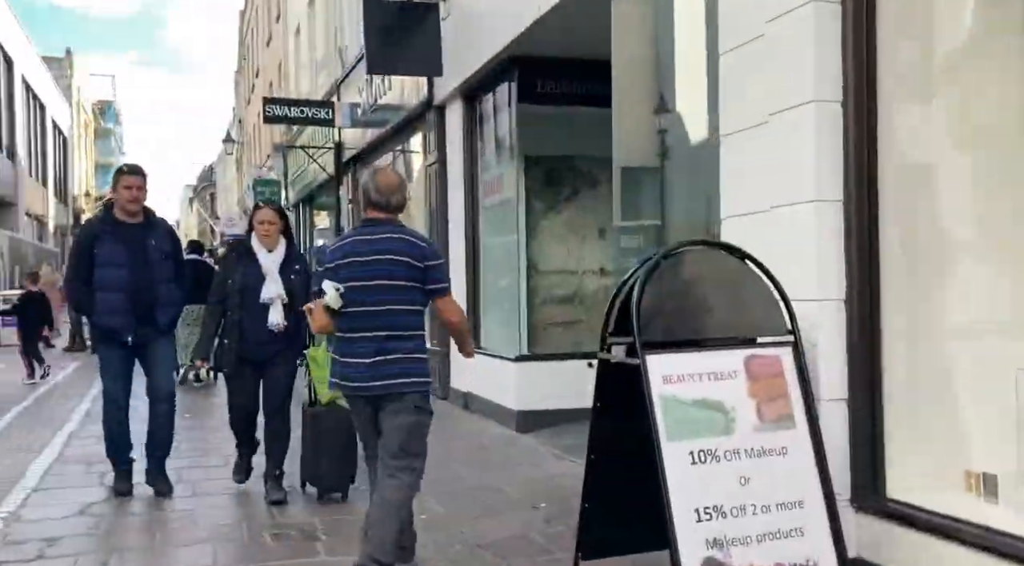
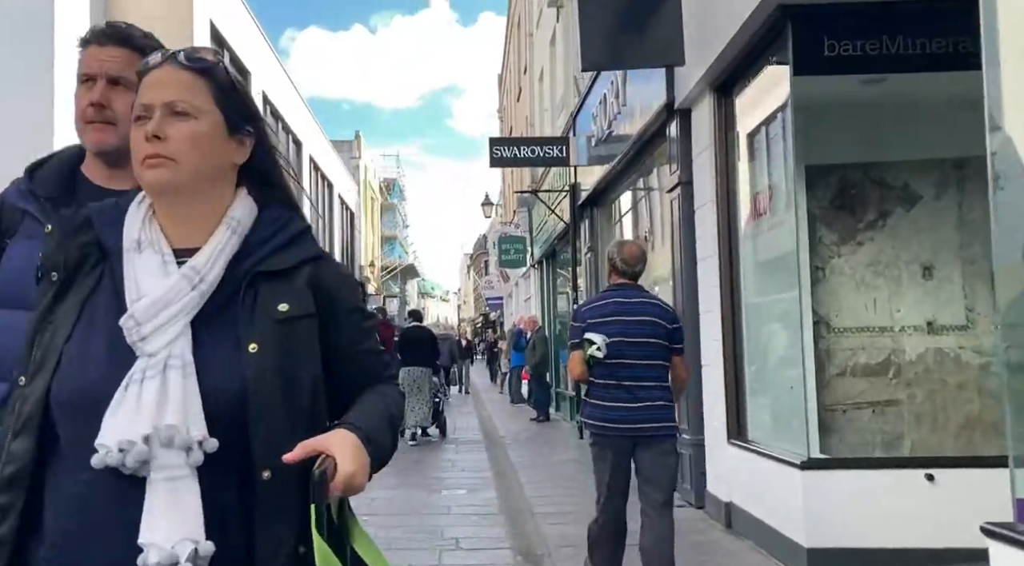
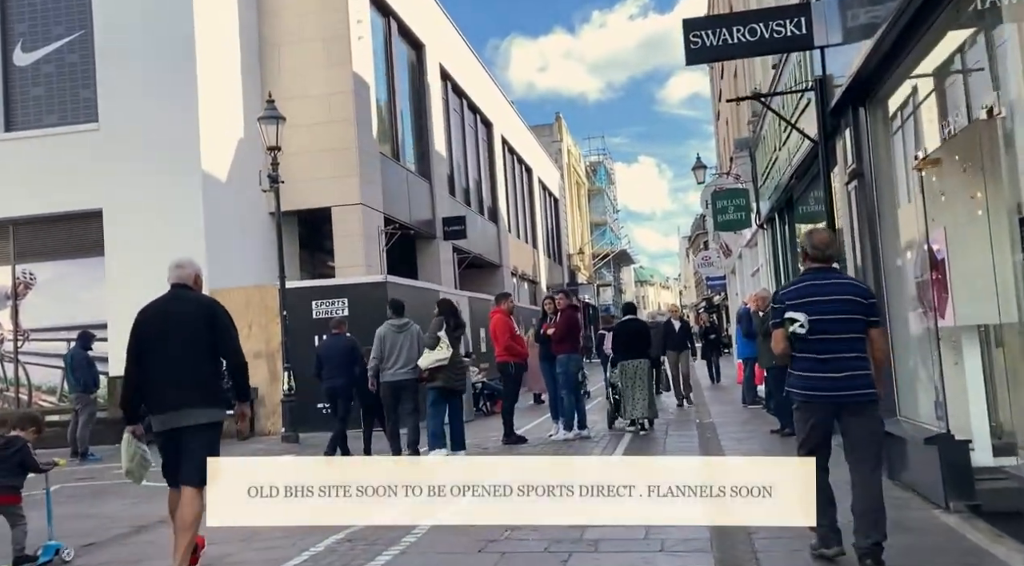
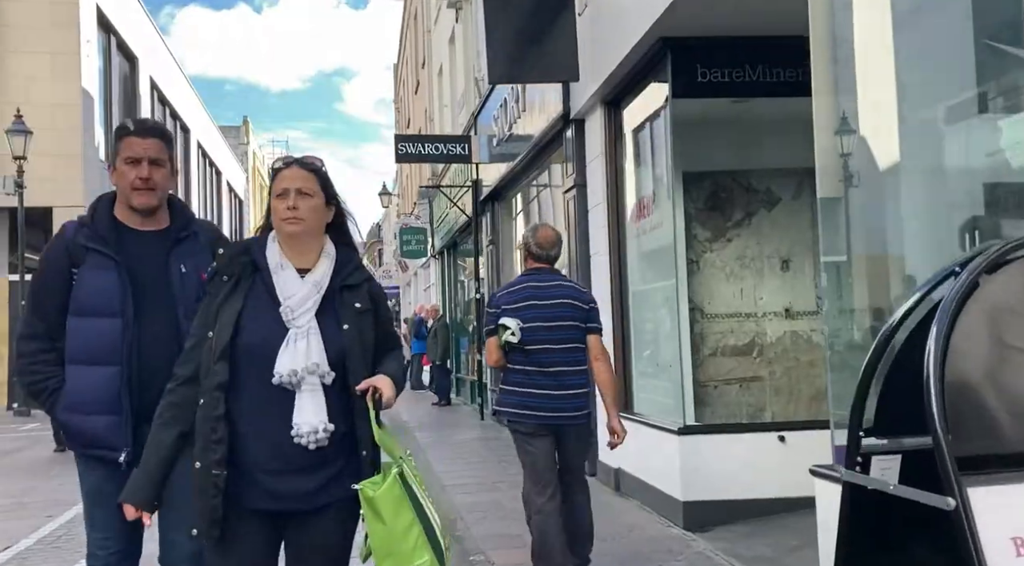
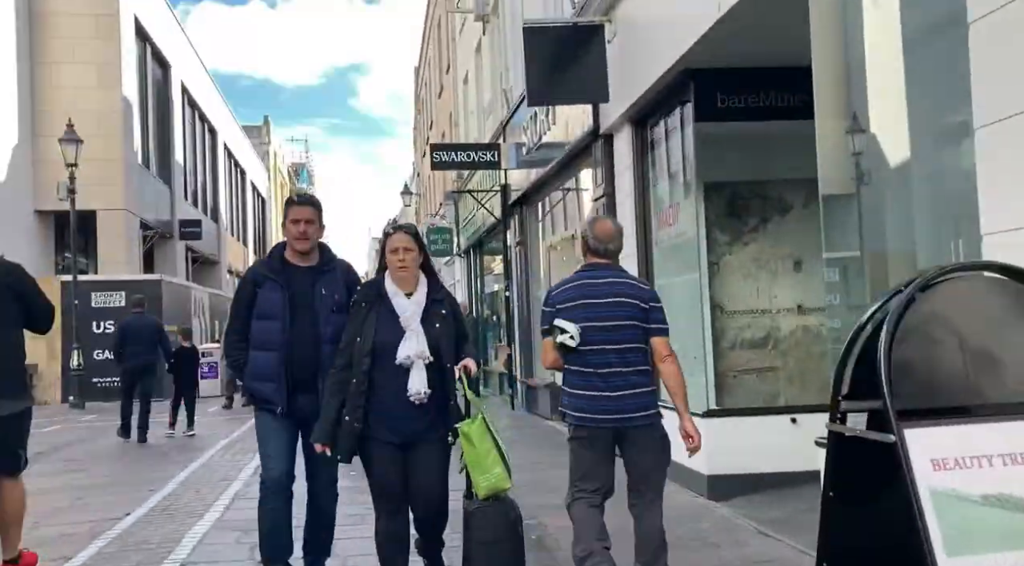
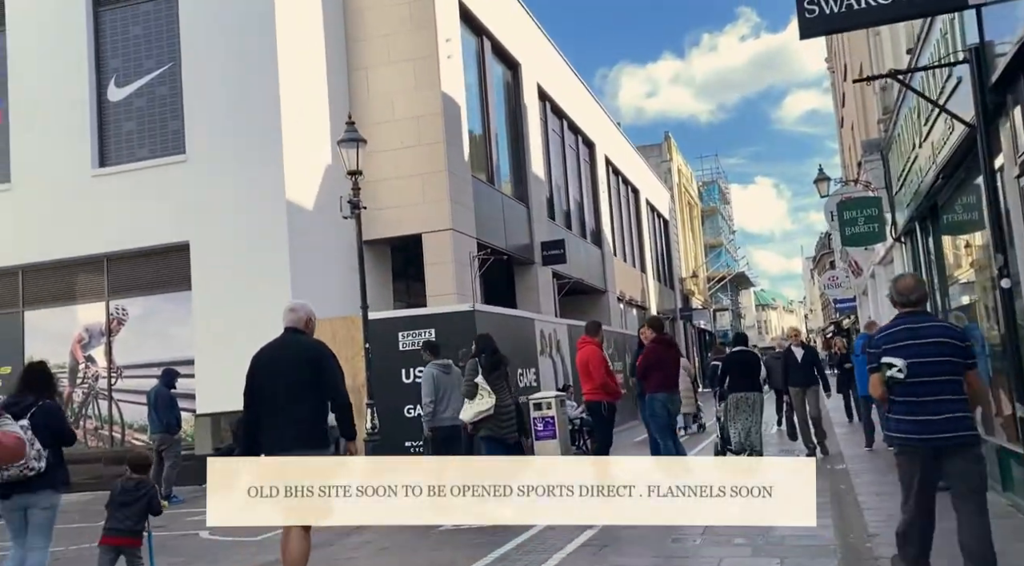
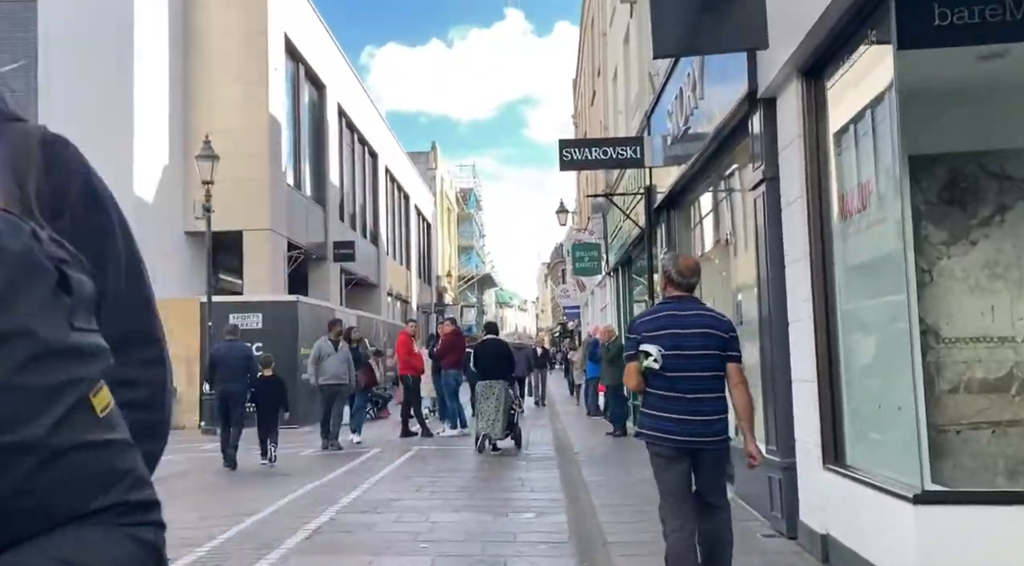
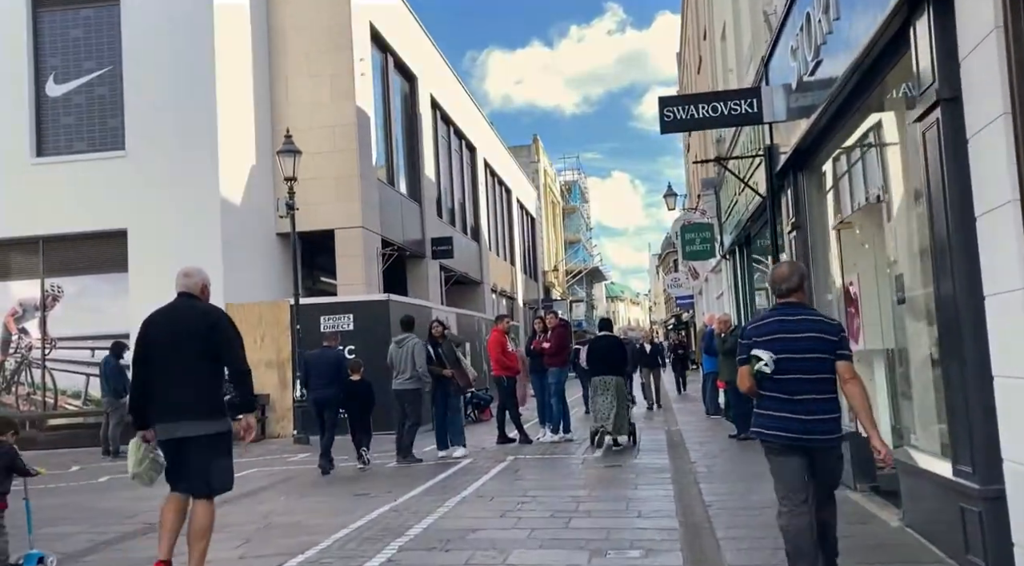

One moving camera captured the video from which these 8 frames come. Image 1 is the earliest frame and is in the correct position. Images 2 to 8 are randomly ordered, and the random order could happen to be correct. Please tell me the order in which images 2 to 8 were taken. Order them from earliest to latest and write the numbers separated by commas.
5, 4, 2, 7, 8, 3, 6
